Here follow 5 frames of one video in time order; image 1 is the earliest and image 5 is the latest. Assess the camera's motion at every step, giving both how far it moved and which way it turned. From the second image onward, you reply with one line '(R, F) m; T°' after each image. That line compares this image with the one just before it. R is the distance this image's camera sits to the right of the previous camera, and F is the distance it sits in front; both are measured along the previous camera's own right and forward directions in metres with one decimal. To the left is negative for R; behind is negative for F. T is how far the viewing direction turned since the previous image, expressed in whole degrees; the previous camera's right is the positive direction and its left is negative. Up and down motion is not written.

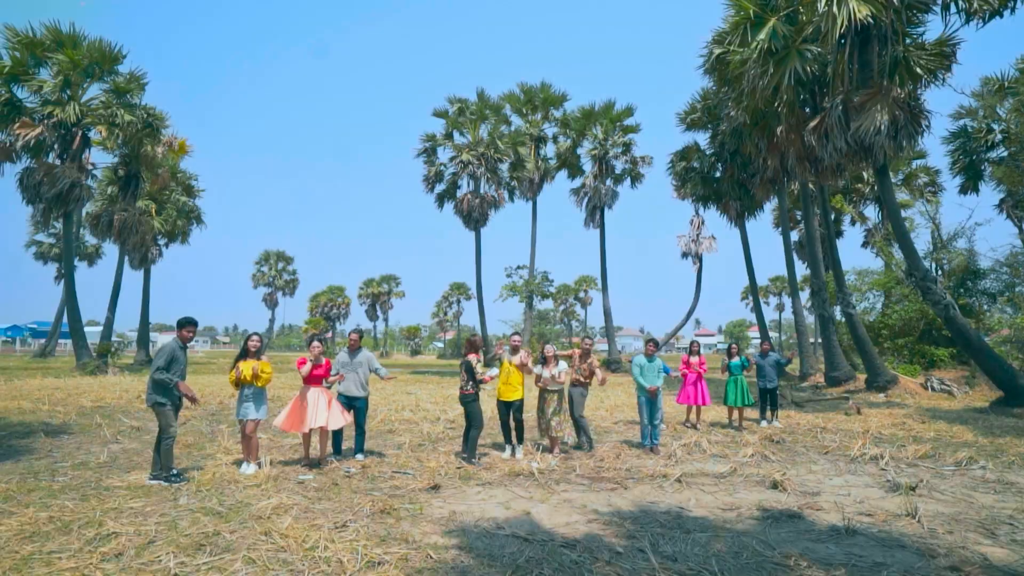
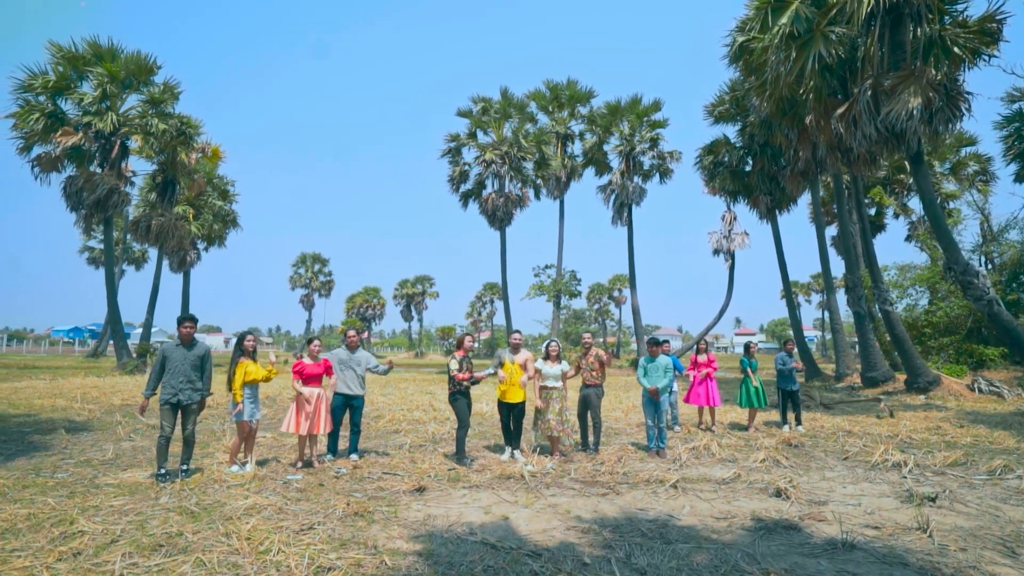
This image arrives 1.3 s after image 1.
(+0.7, +0.2) m; -4°
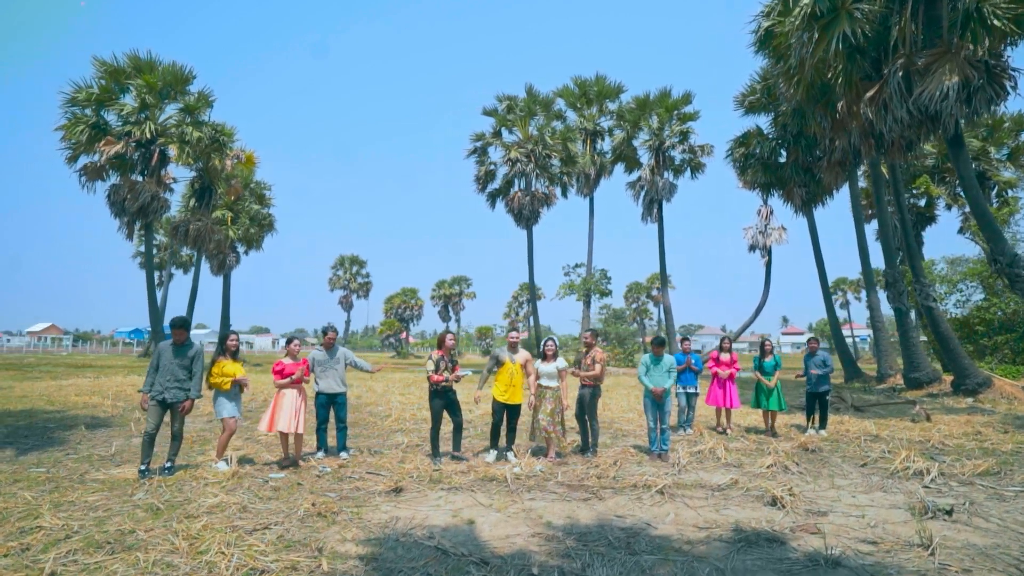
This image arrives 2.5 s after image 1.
(+0.8, +0.2) m; -5°
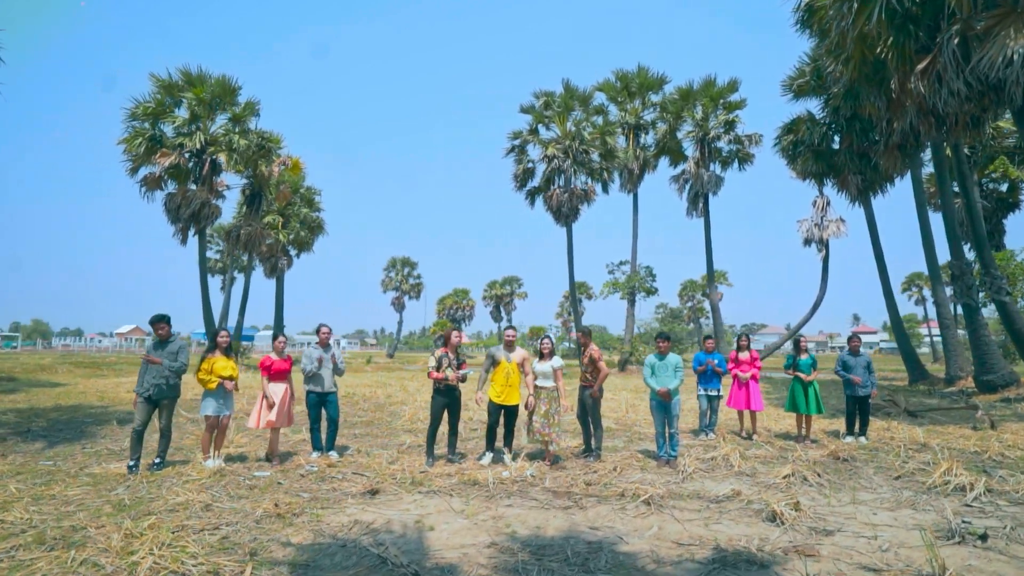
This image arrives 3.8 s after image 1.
(+1.0, +0.4) m; -7°
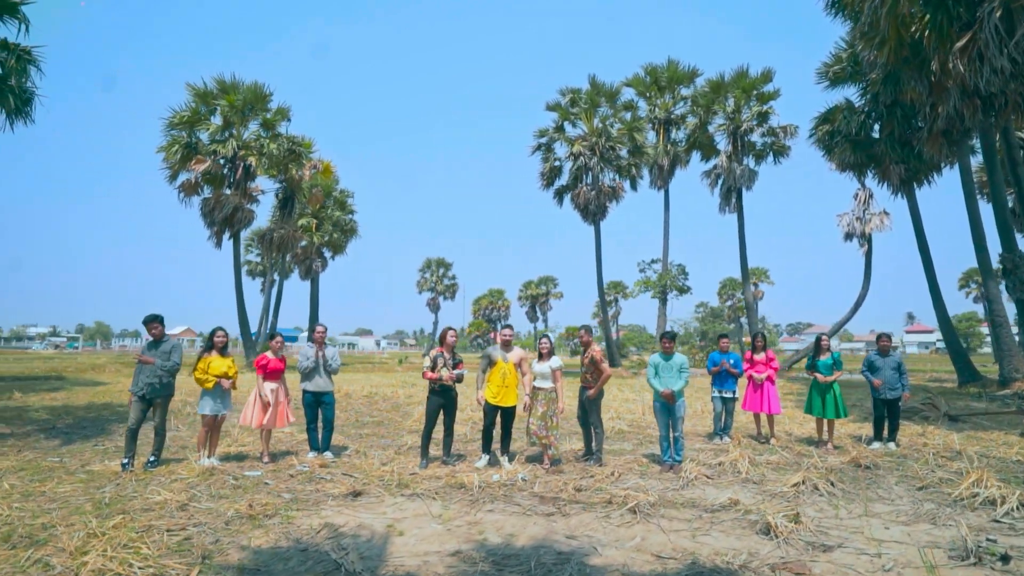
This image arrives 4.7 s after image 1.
(+0.7, +0.3) m; -4°
